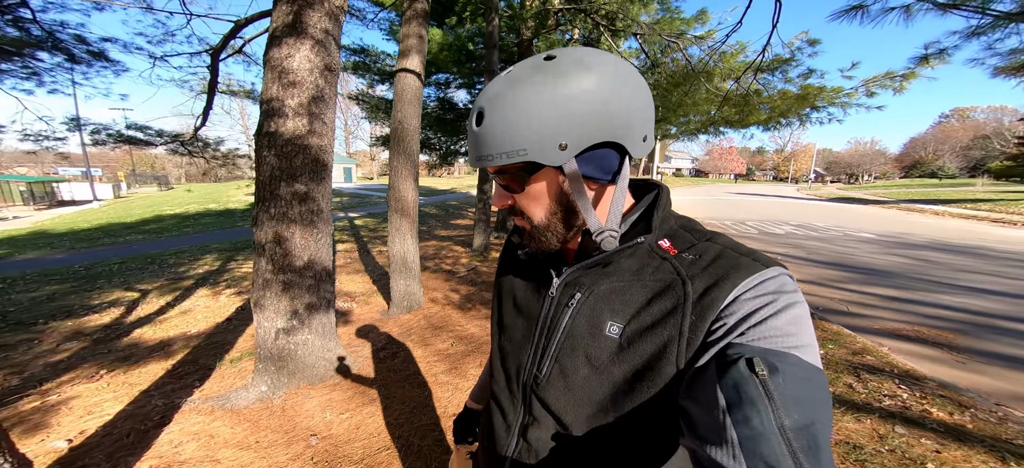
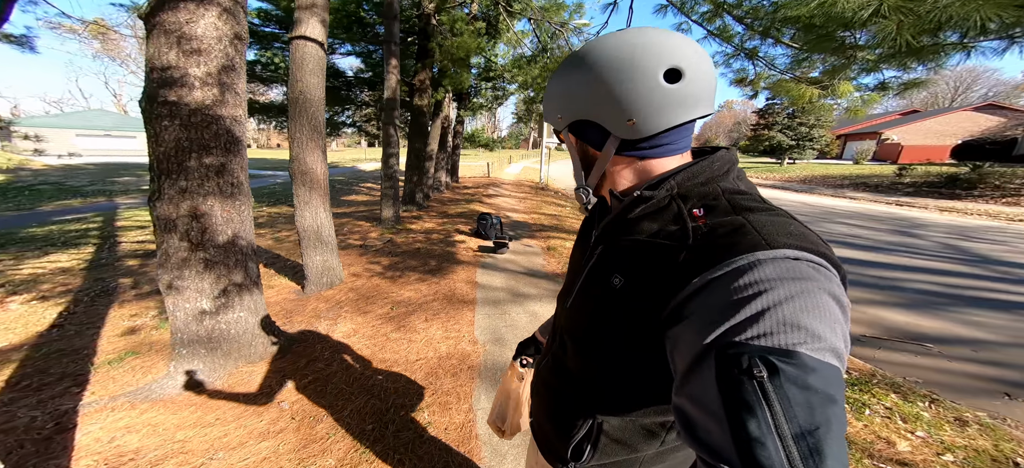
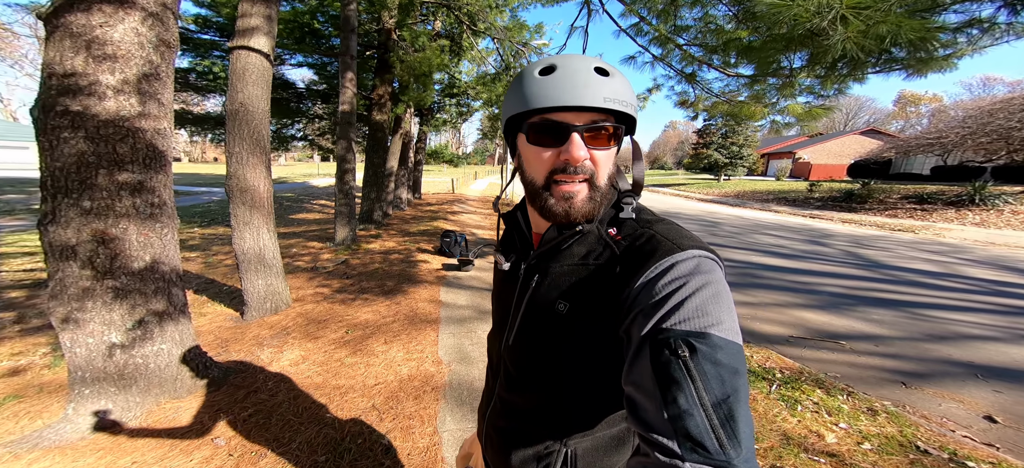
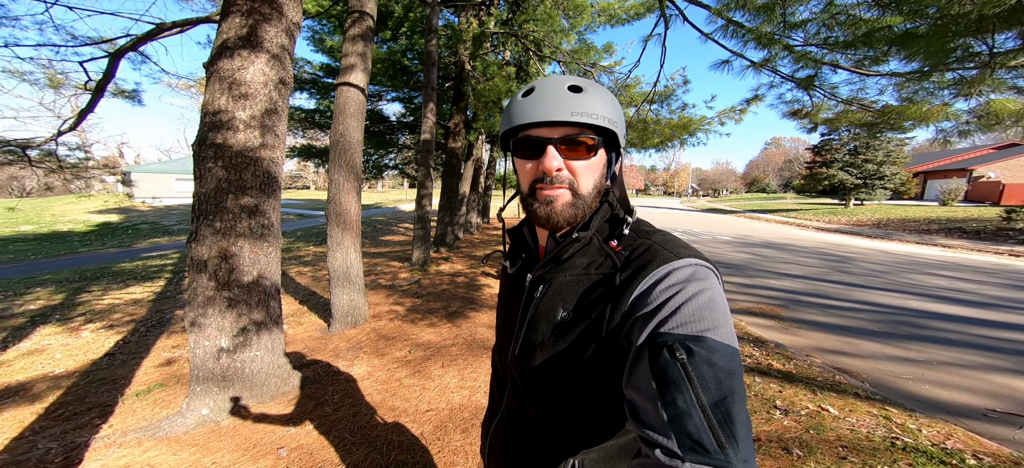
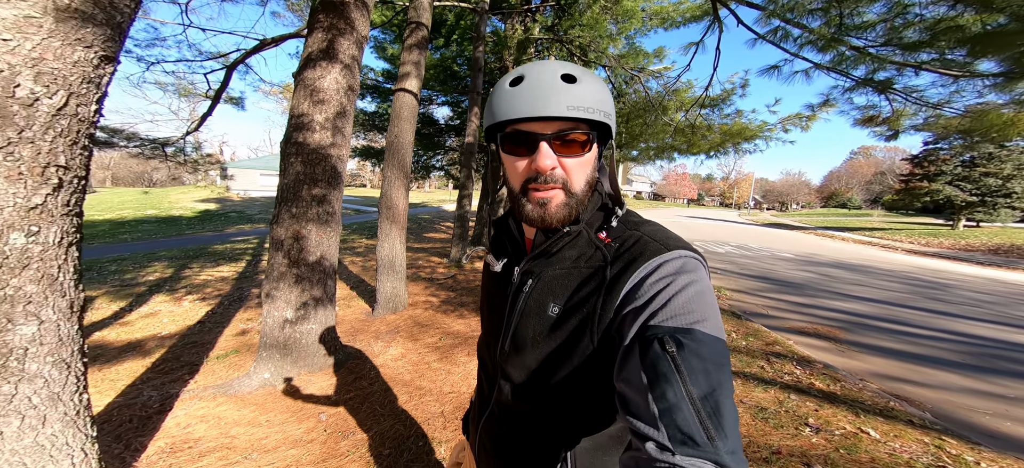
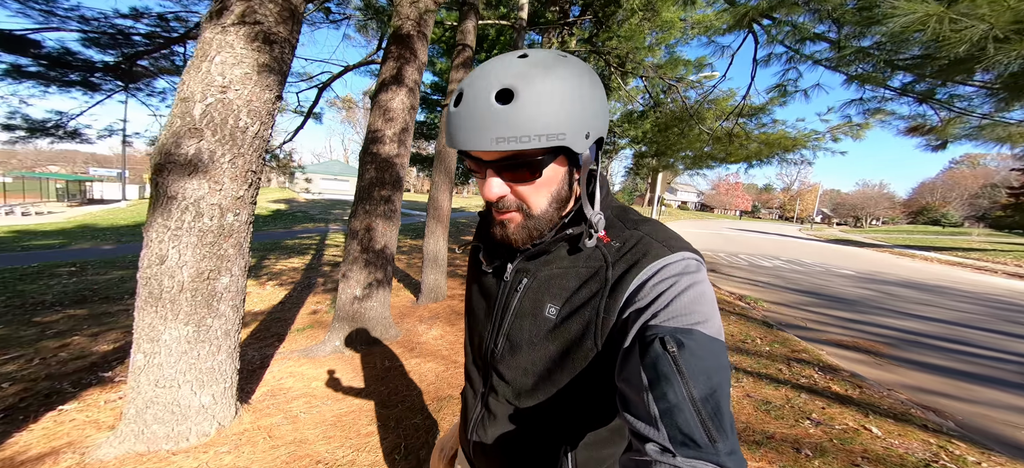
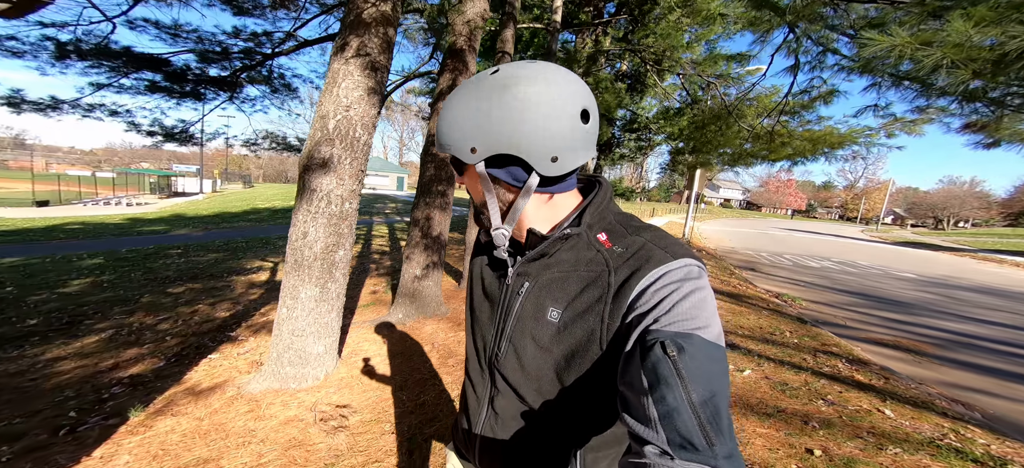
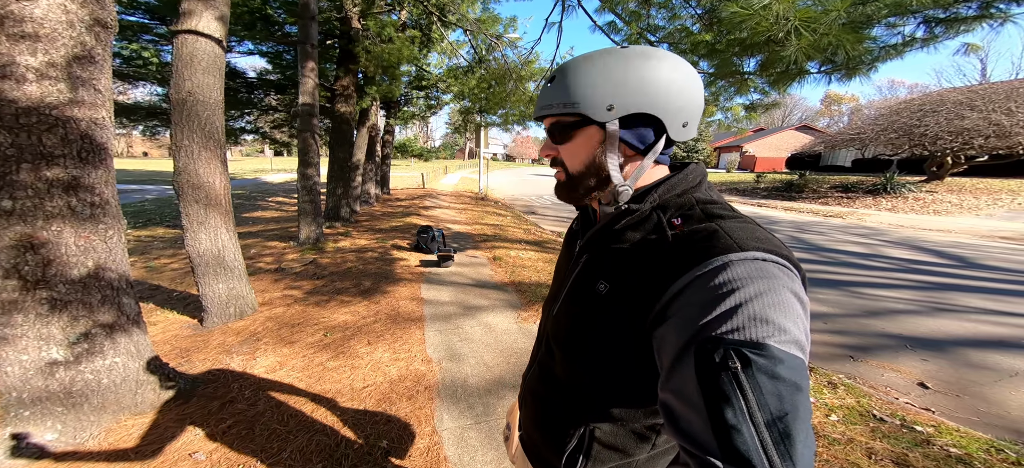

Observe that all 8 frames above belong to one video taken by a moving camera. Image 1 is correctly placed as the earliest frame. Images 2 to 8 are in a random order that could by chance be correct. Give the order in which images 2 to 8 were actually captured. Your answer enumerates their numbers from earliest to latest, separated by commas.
2, 8, 3, 4, 5, 6, 7
